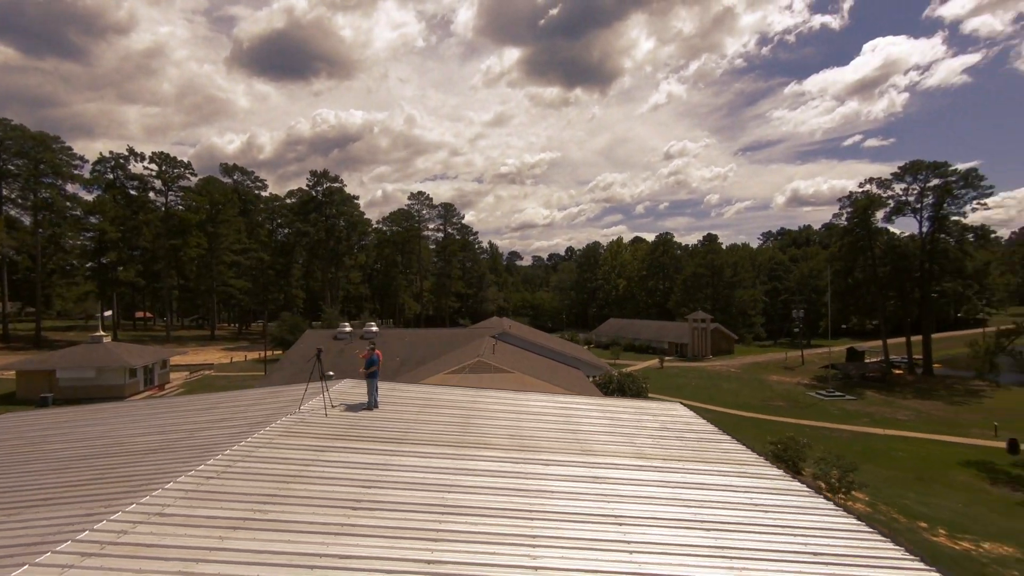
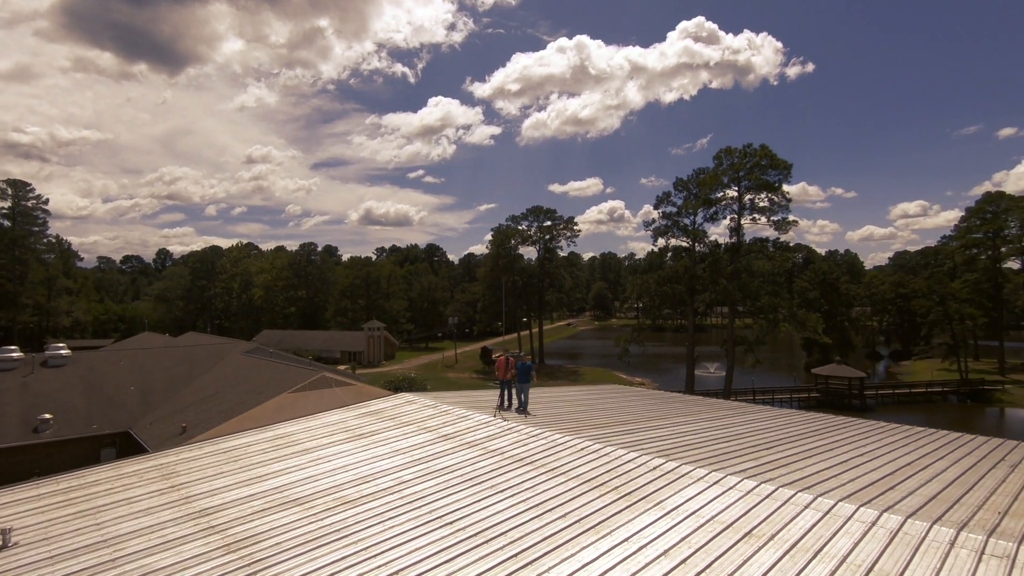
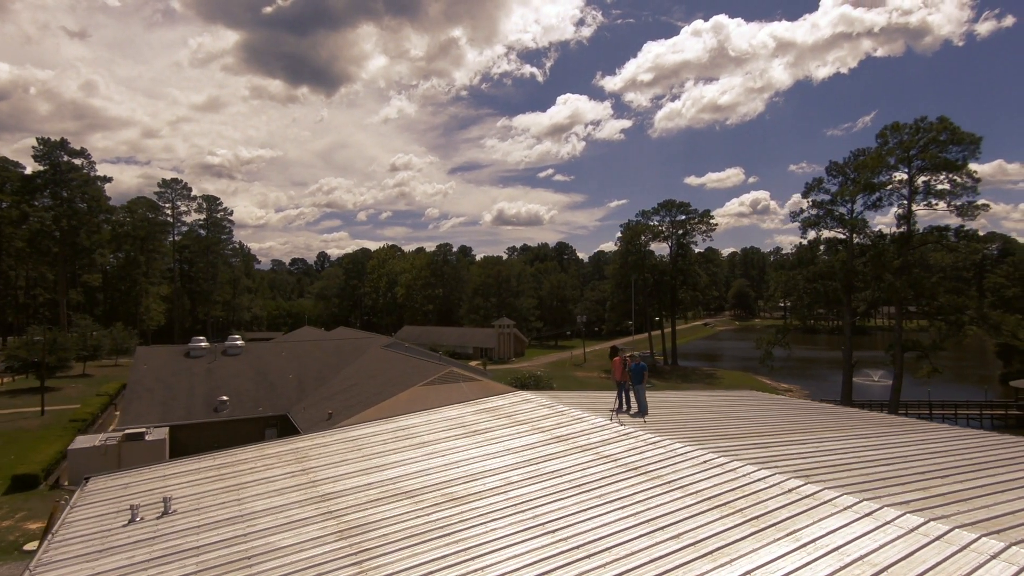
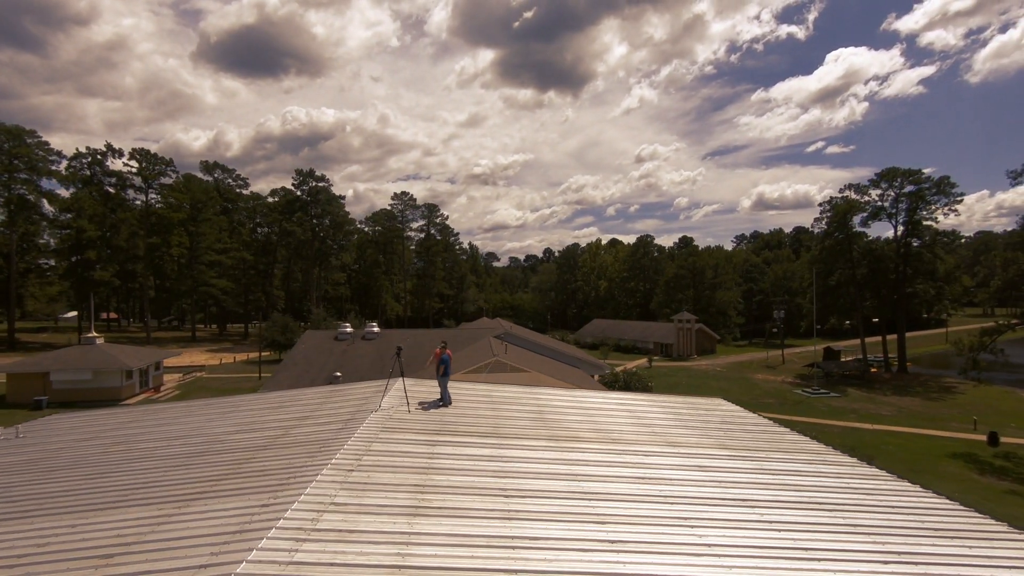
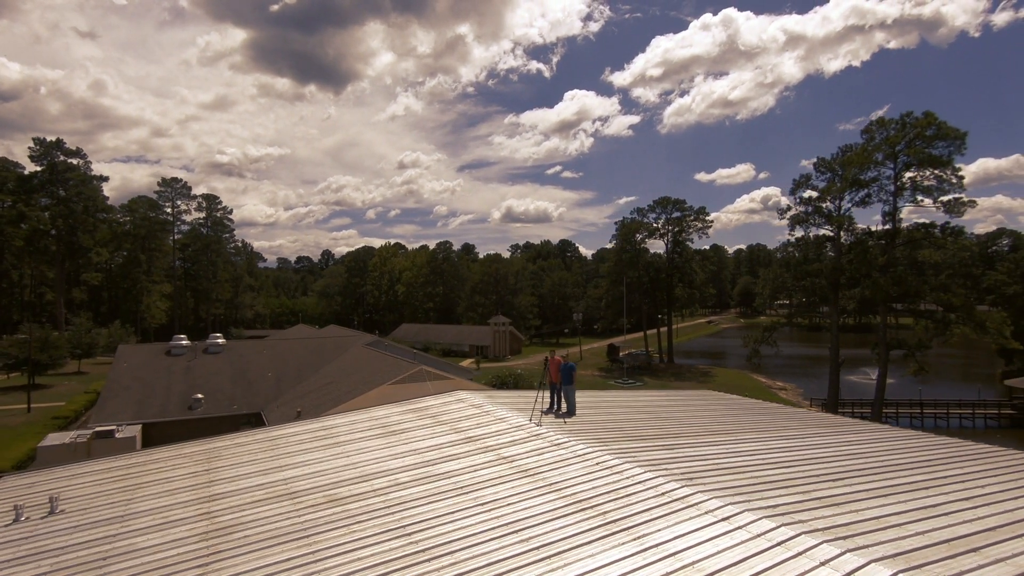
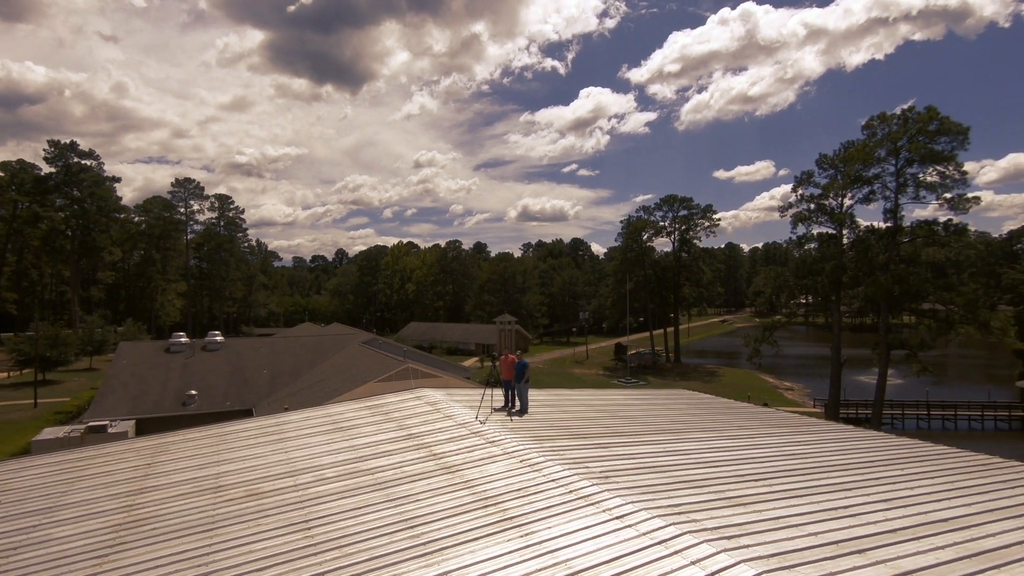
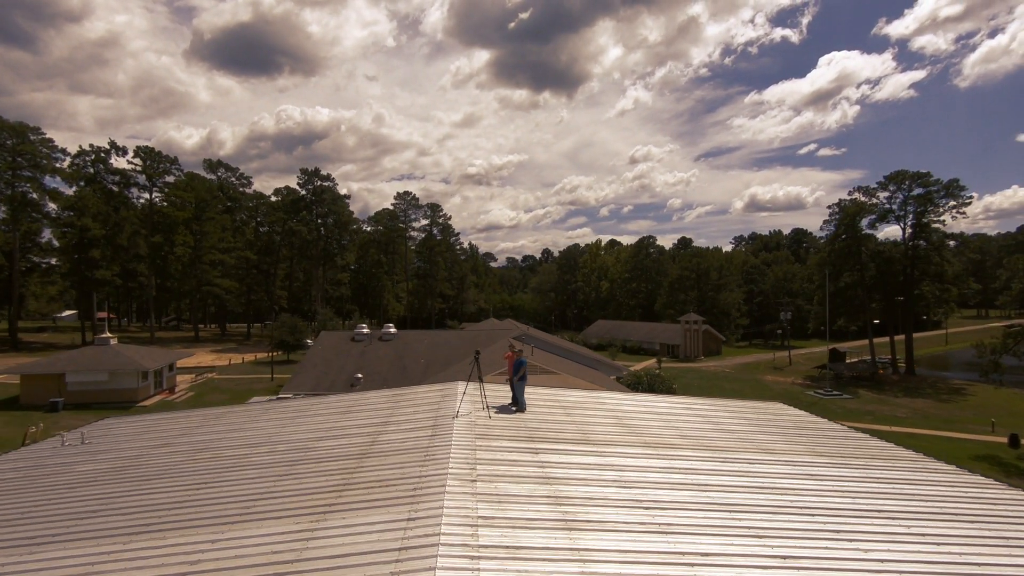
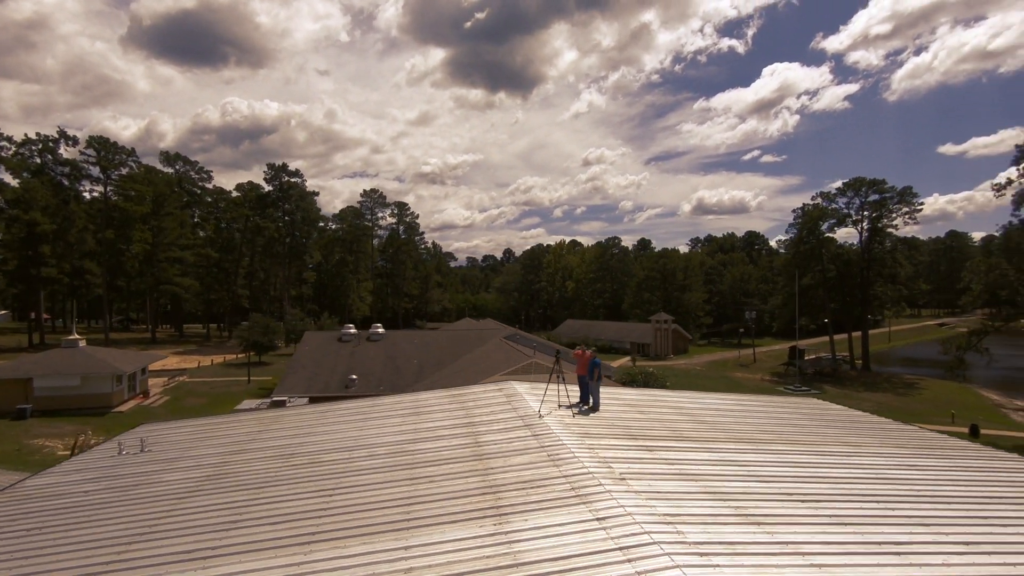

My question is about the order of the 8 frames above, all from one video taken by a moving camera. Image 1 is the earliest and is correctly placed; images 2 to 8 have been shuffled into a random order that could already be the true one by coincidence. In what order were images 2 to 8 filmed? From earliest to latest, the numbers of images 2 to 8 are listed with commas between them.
4, 7, 8, 6, 5, 3, 2
